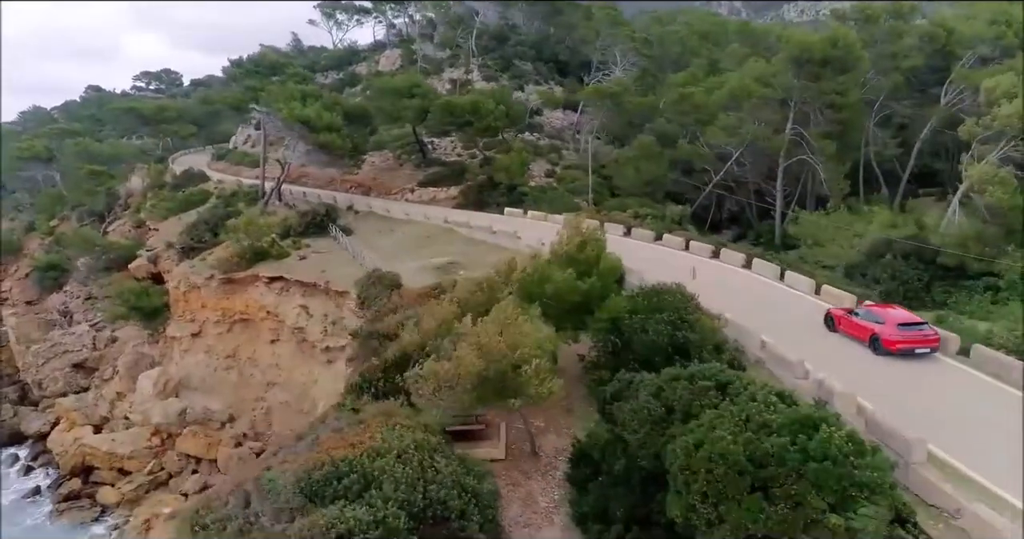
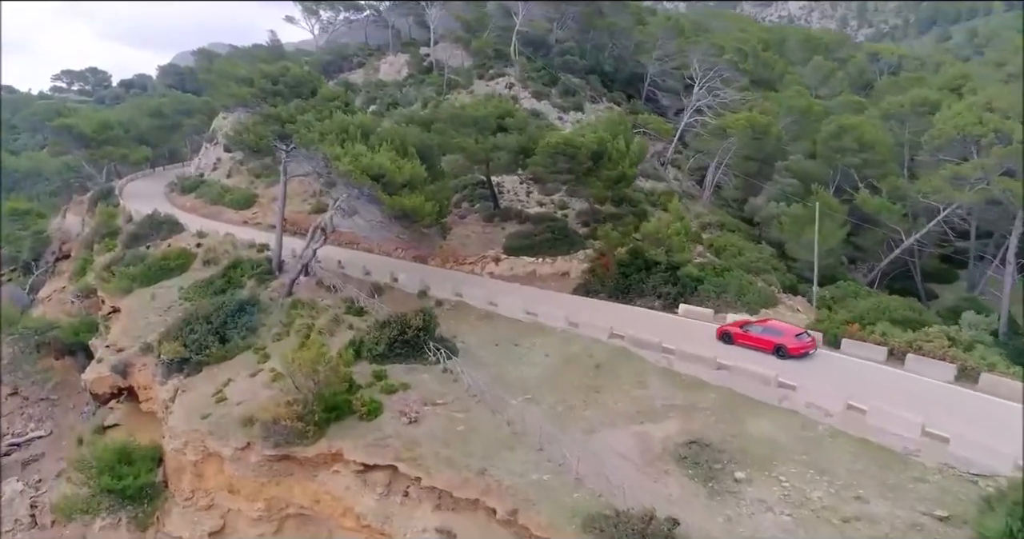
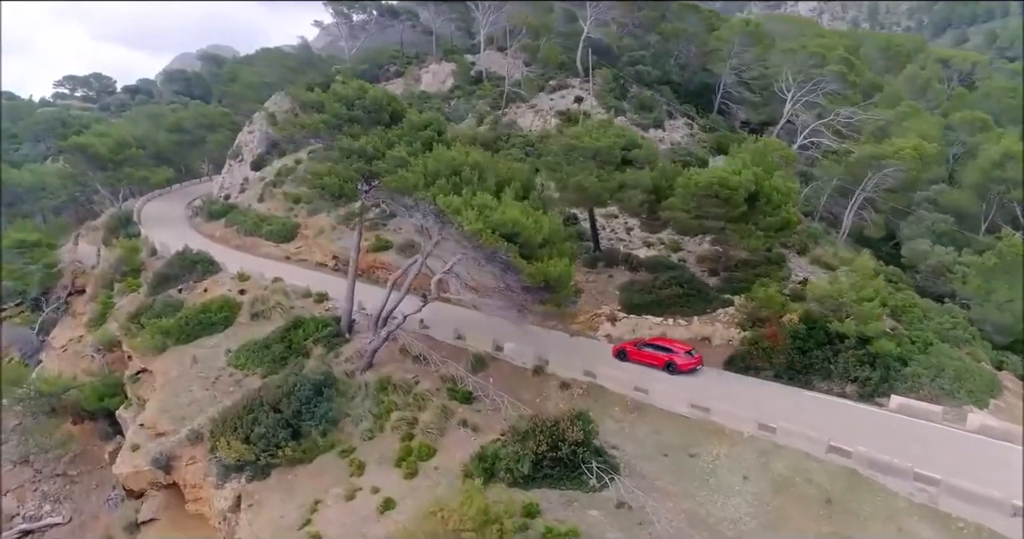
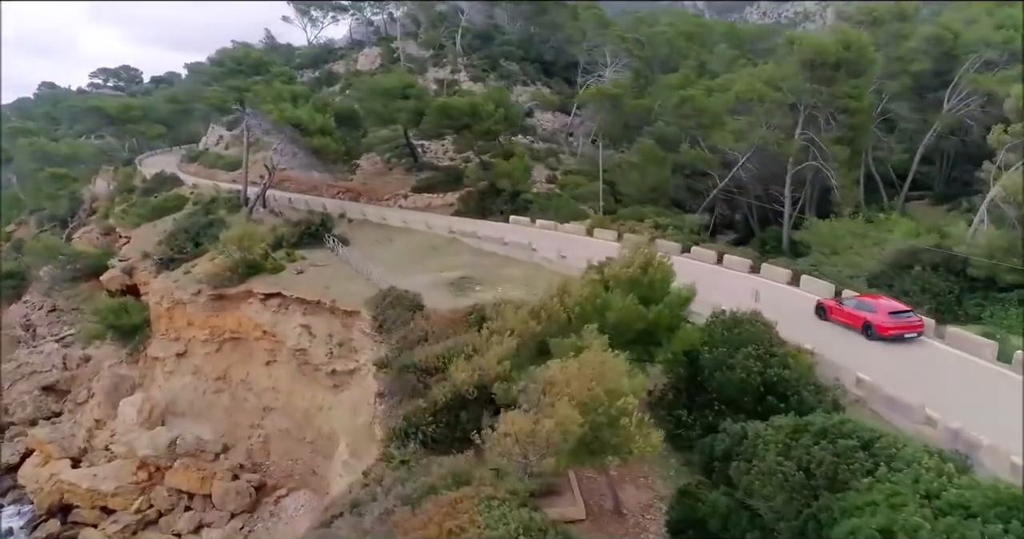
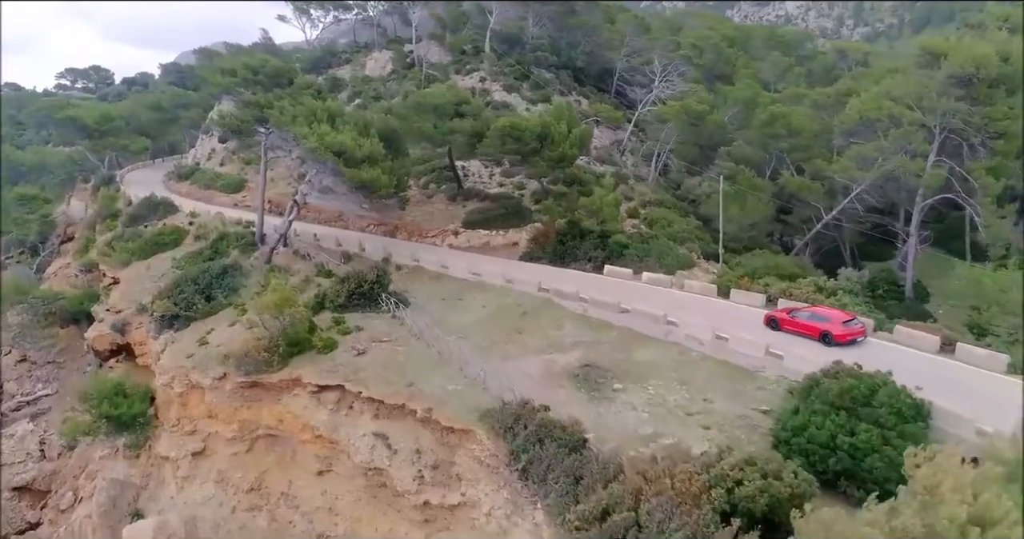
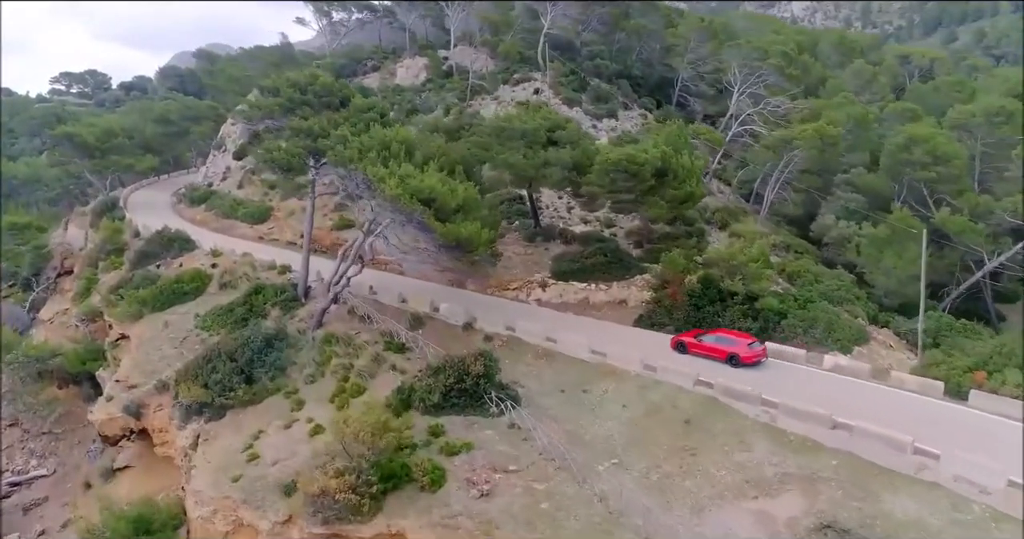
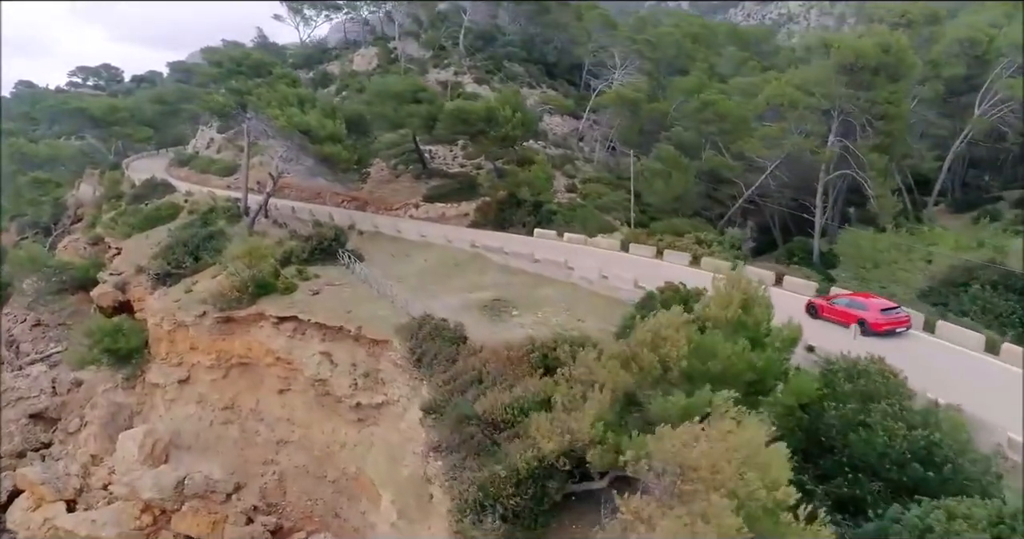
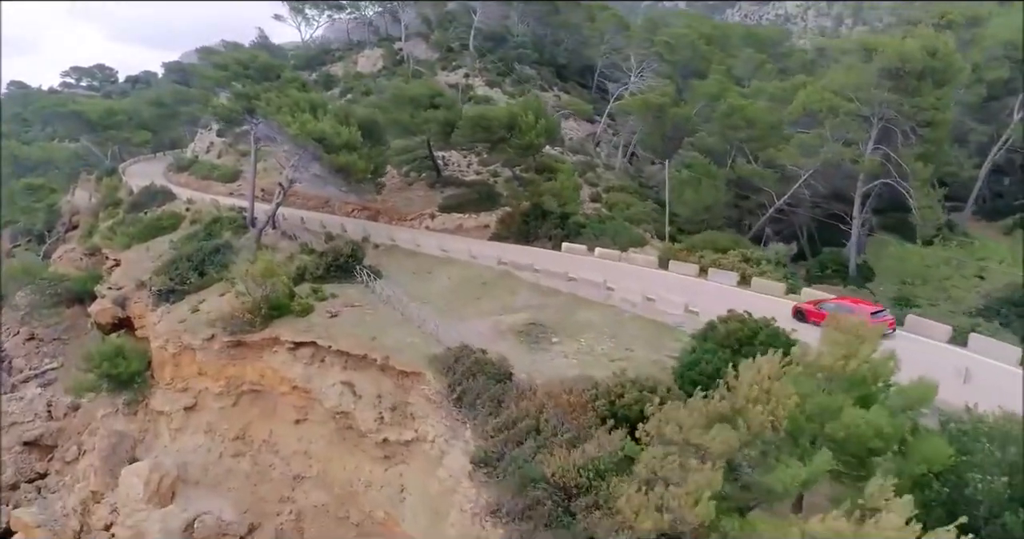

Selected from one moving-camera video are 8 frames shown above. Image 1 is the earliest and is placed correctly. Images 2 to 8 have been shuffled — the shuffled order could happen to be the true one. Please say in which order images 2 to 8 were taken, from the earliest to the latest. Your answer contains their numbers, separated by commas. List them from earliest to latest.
4, 7, 8, 5, 2, 6, 3
